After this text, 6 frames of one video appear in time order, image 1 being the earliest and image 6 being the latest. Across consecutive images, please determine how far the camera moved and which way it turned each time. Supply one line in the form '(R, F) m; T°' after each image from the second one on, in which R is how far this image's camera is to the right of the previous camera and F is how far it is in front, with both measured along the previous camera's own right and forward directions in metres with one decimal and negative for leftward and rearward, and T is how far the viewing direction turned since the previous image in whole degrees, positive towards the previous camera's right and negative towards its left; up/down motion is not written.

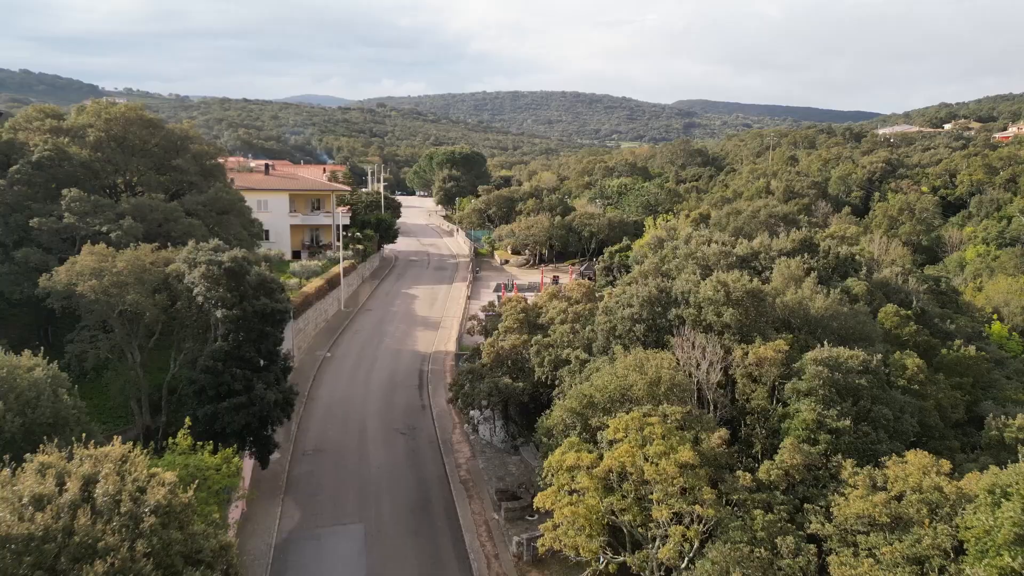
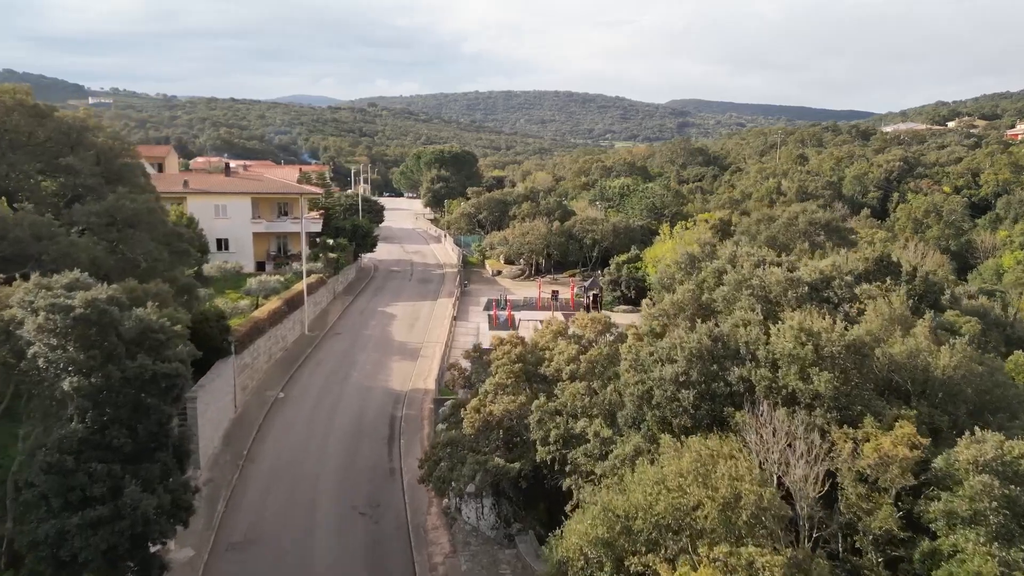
(0.0, +6.0) m; +1°
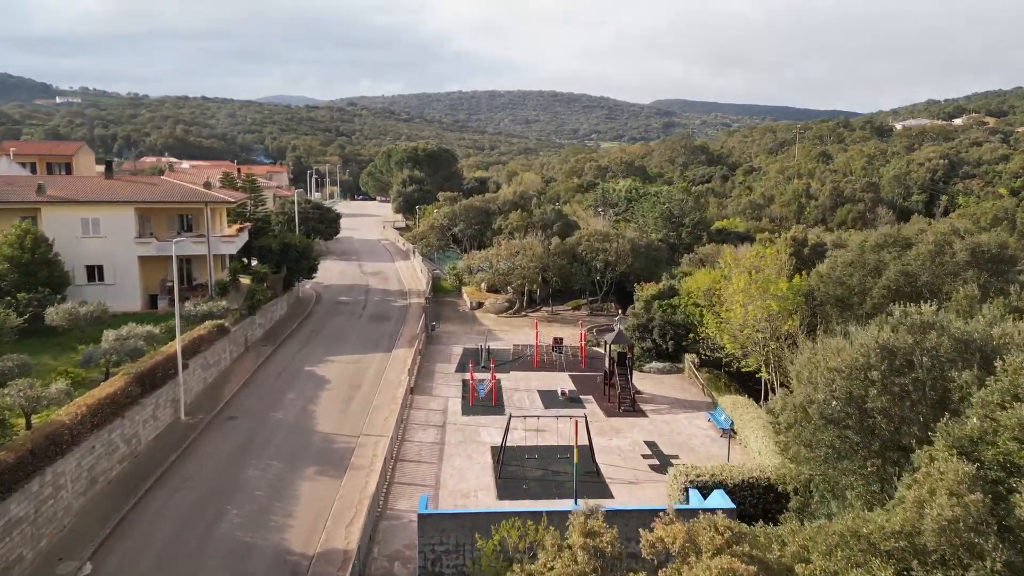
(0.0, +12.3) m; +1°
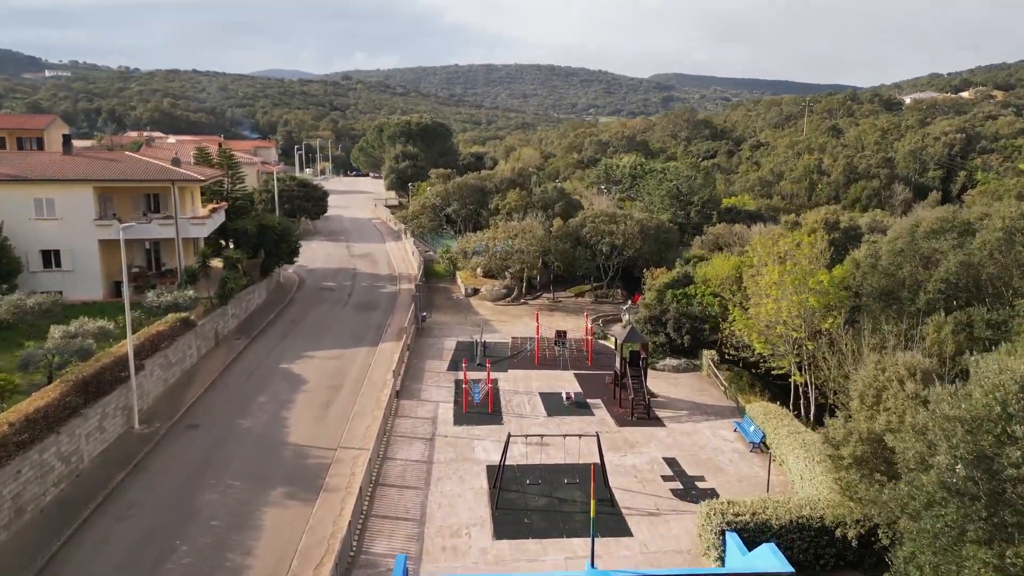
(0.0, +2.9) m; 0°
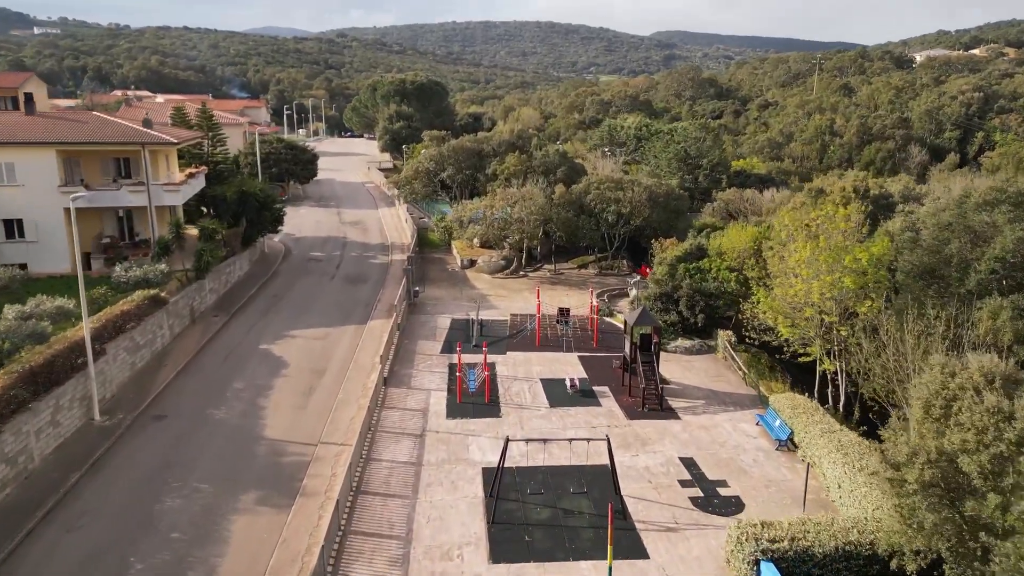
(0.0, +2.1) m; 0°
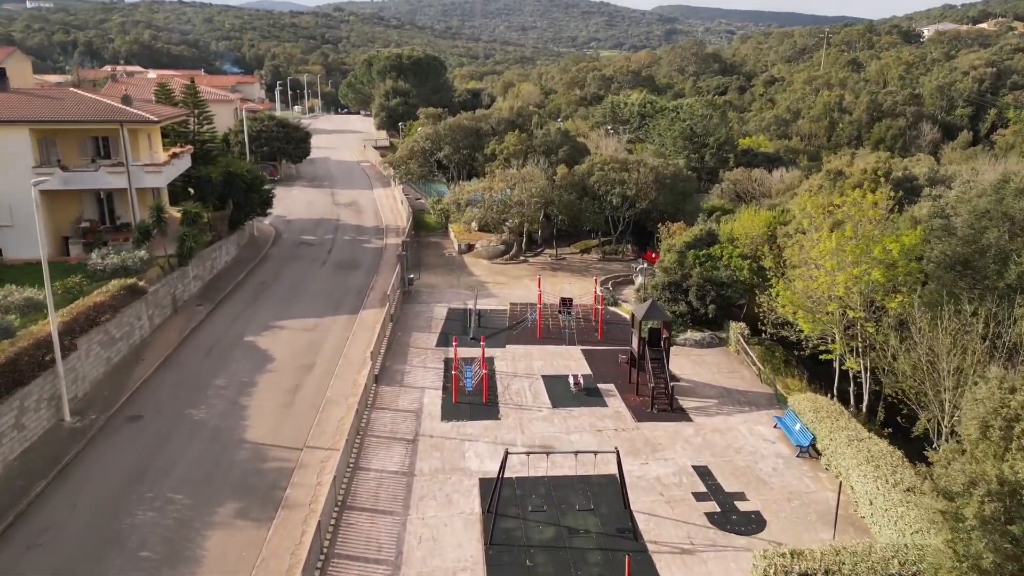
(0.0, +1.3) m; 0°
